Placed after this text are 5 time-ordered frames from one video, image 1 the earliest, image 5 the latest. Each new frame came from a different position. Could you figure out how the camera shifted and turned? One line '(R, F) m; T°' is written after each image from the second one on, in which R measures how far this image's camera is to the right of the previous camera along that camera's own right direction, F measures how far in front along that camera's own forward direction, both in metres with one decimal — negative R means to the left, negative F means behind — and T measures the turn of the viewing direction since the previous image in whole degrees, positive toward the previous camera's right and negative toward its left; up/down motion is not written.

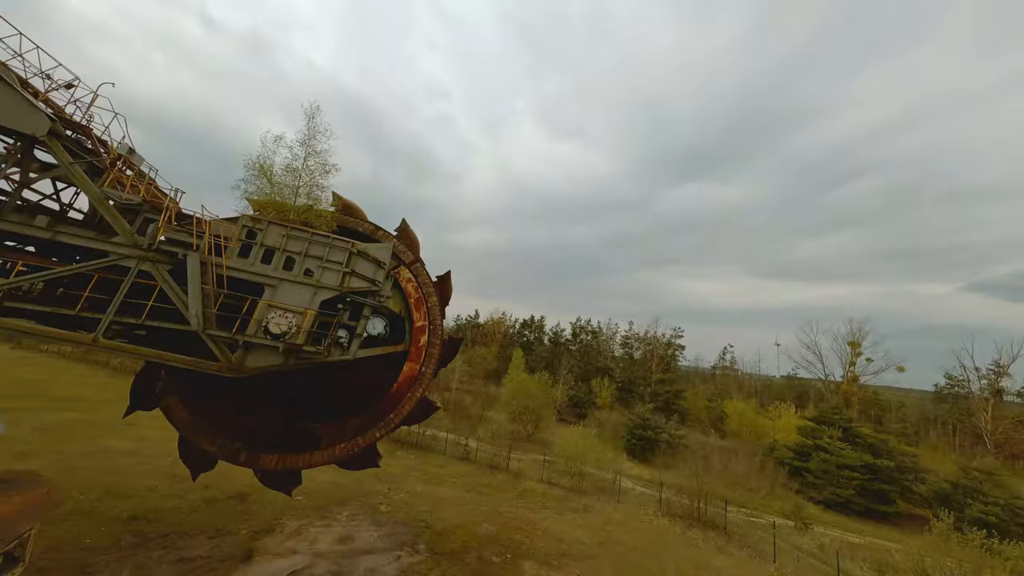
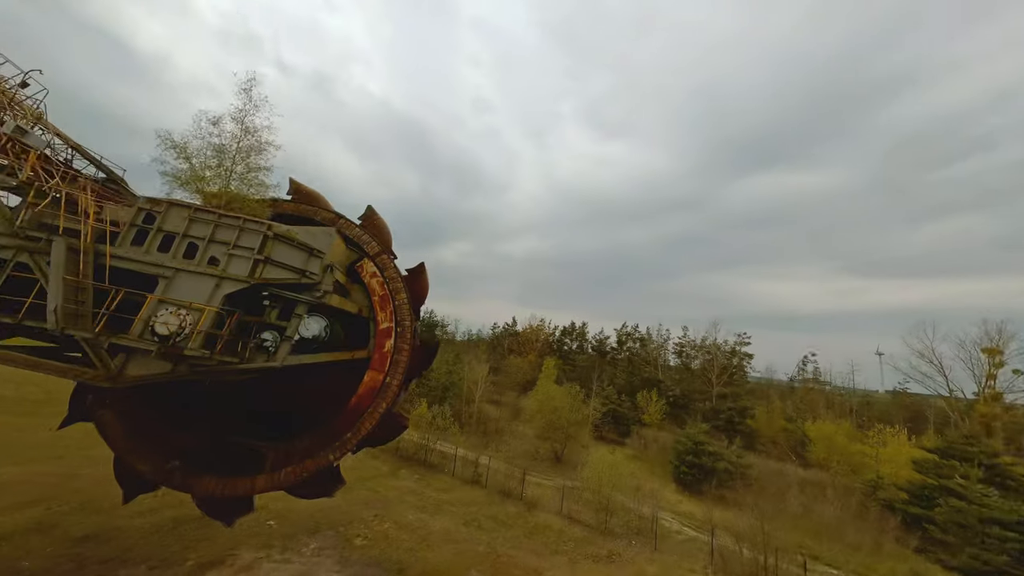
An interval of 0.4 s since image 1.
(+1.7, +2.1) m; -9°
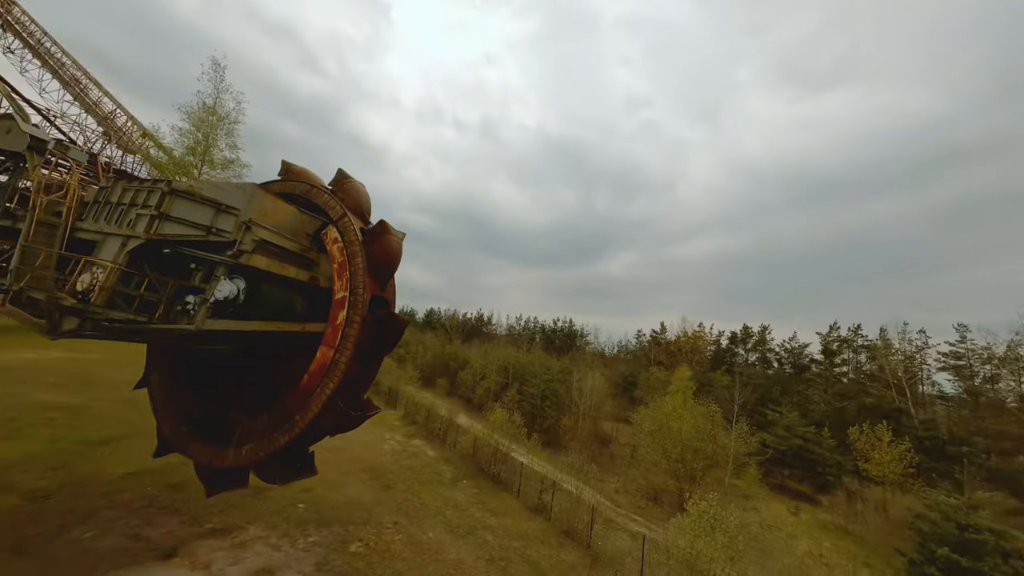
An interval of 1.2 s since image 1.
(+3.5, +3.7) m; -27°
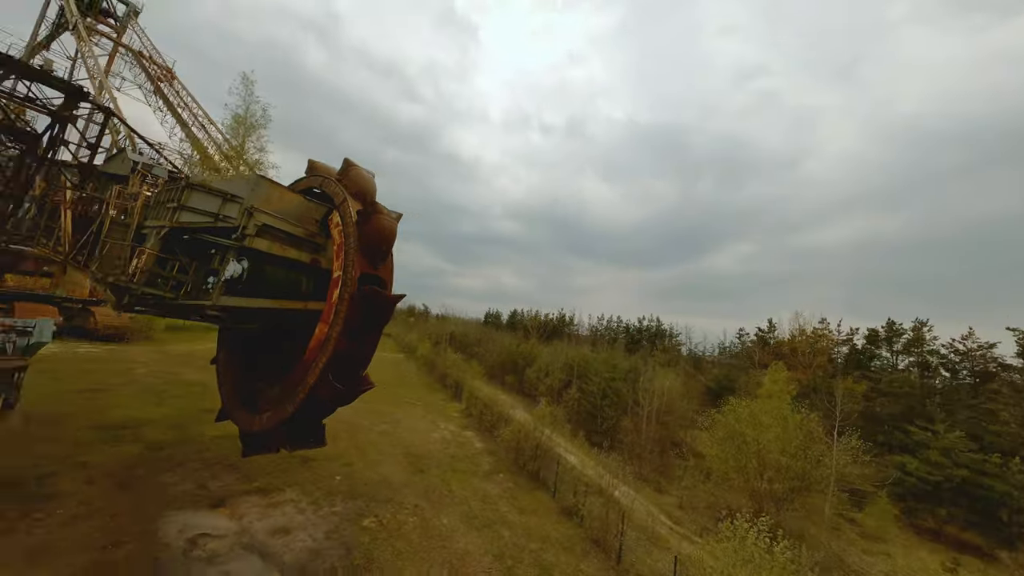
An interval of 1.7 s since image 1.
(+2.1, +1.0) m; -15°
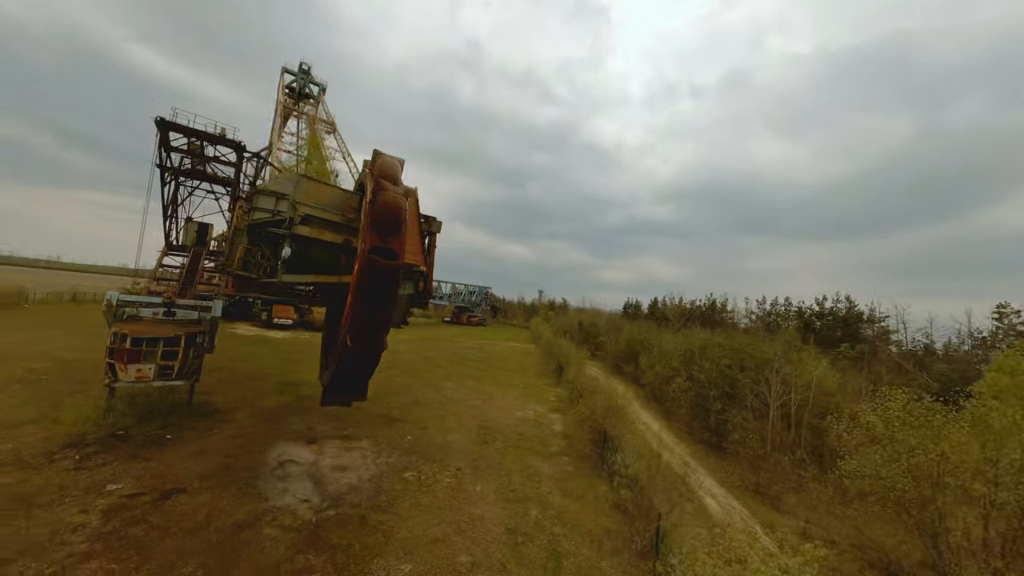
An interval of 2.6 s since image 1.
(+3.0, +1.2) m; -24°
